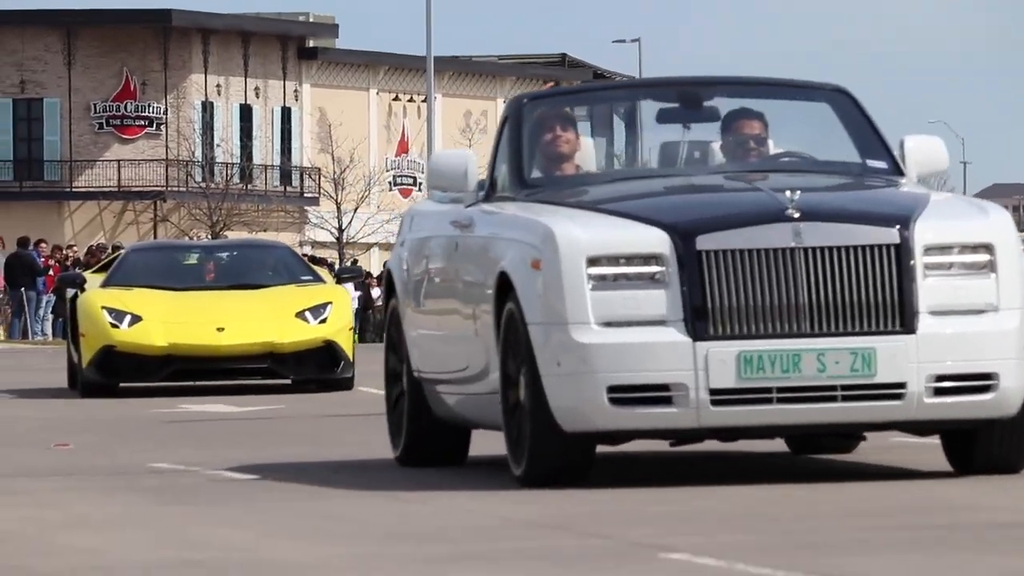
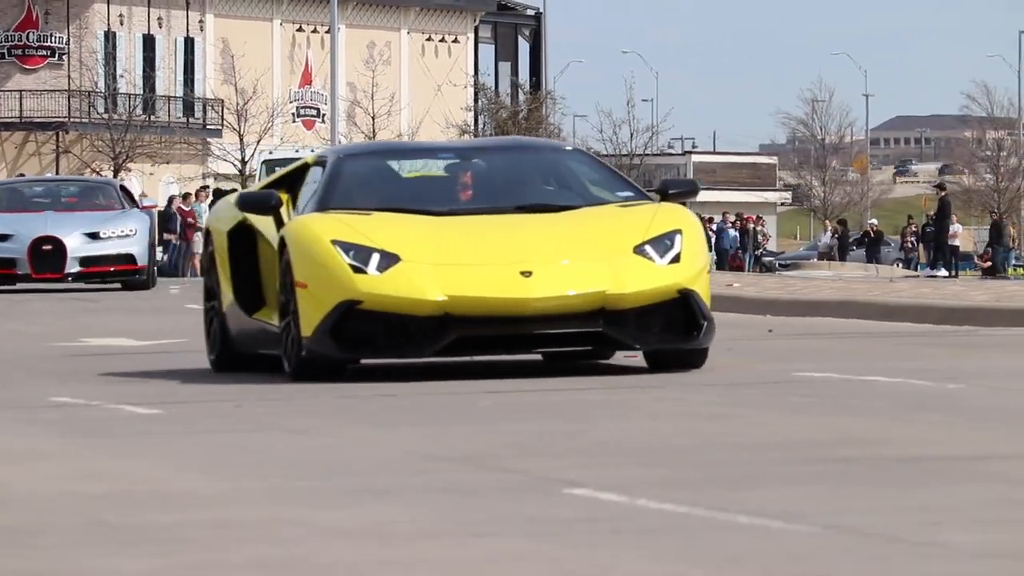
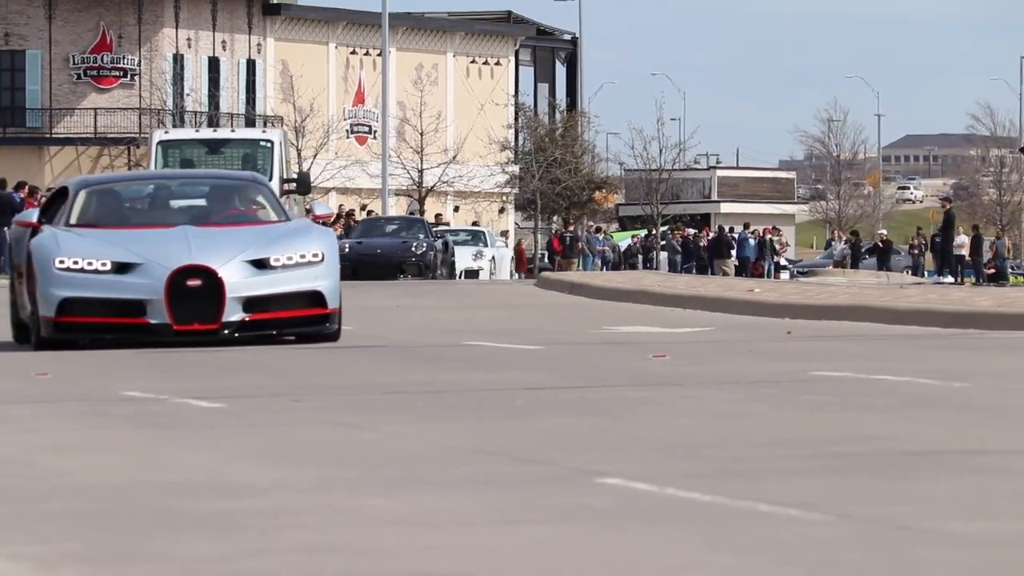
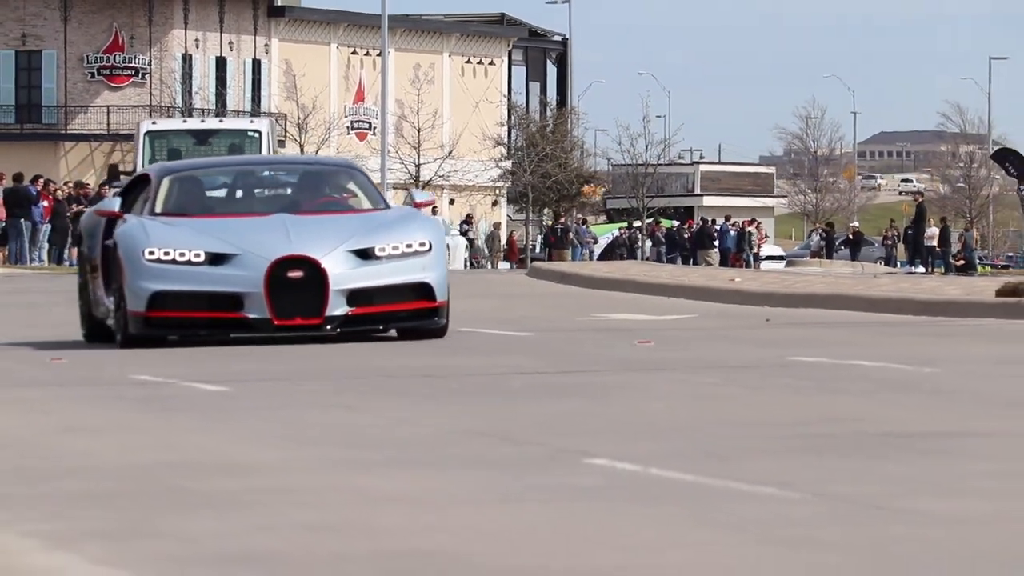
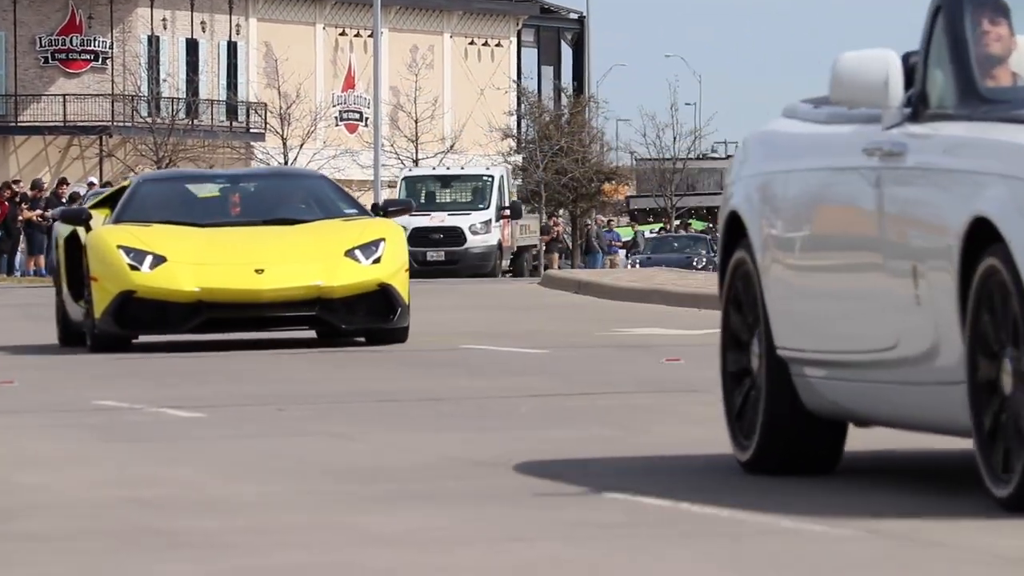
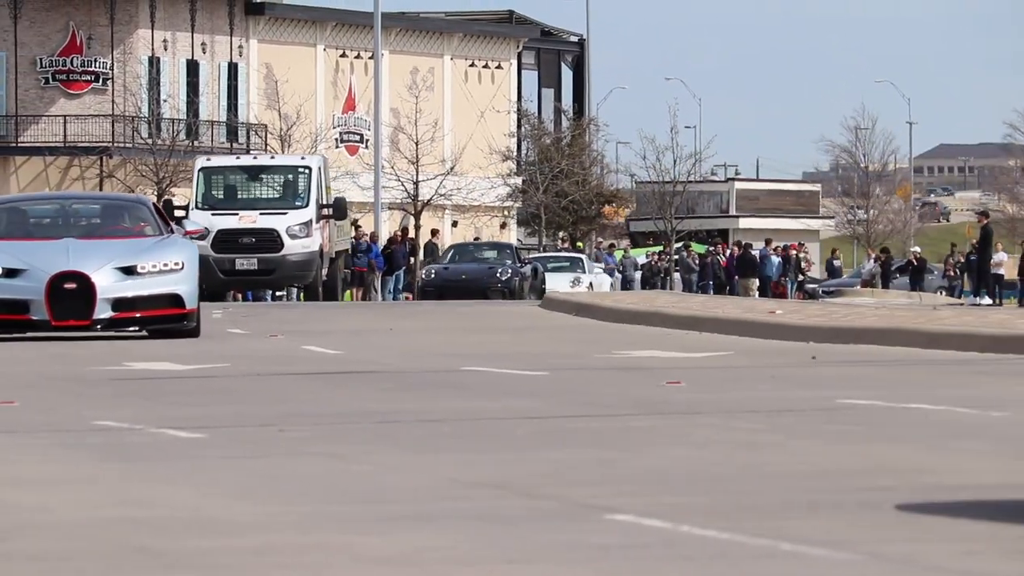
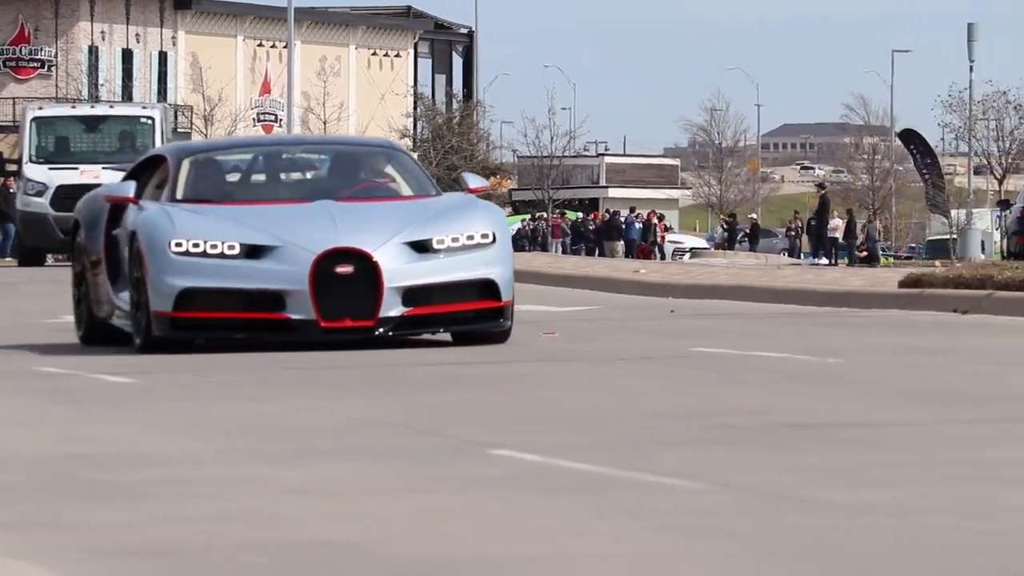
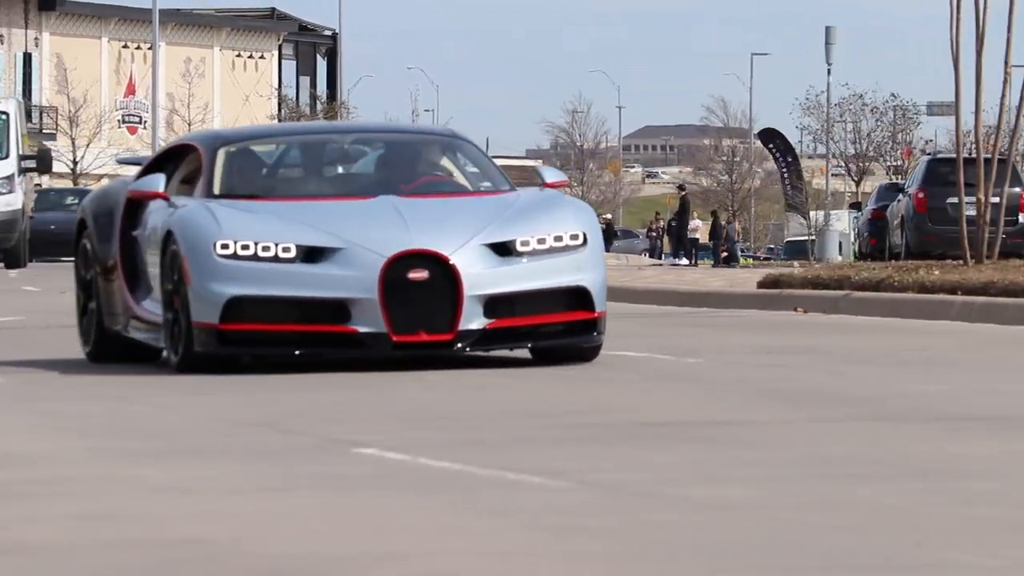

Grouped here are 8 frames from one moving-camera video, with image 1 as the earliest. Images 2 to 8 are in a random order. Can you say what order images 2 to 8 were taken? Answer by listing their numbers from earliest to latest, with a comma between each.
5, 2, 6, 3, 4, 7, 8
